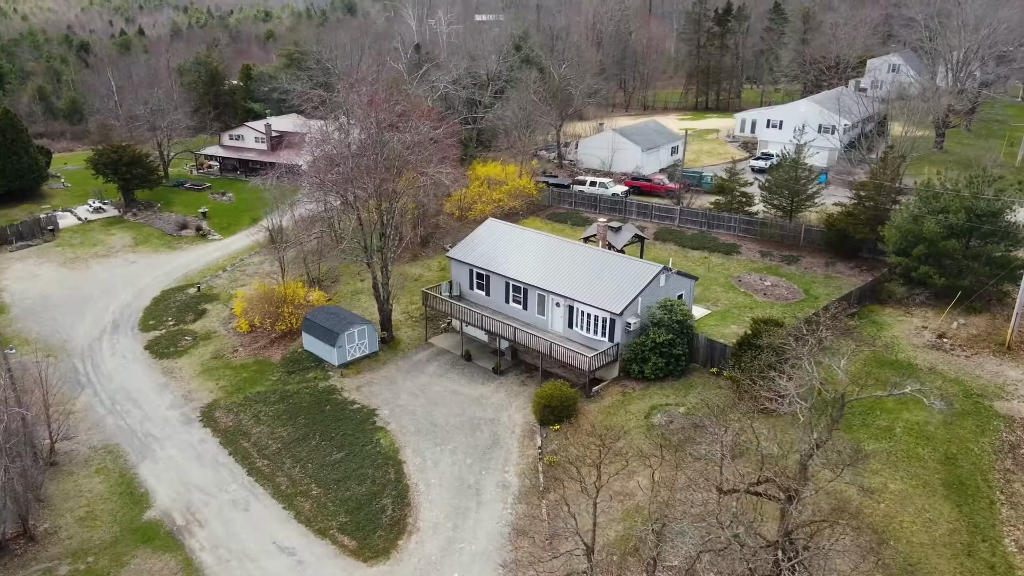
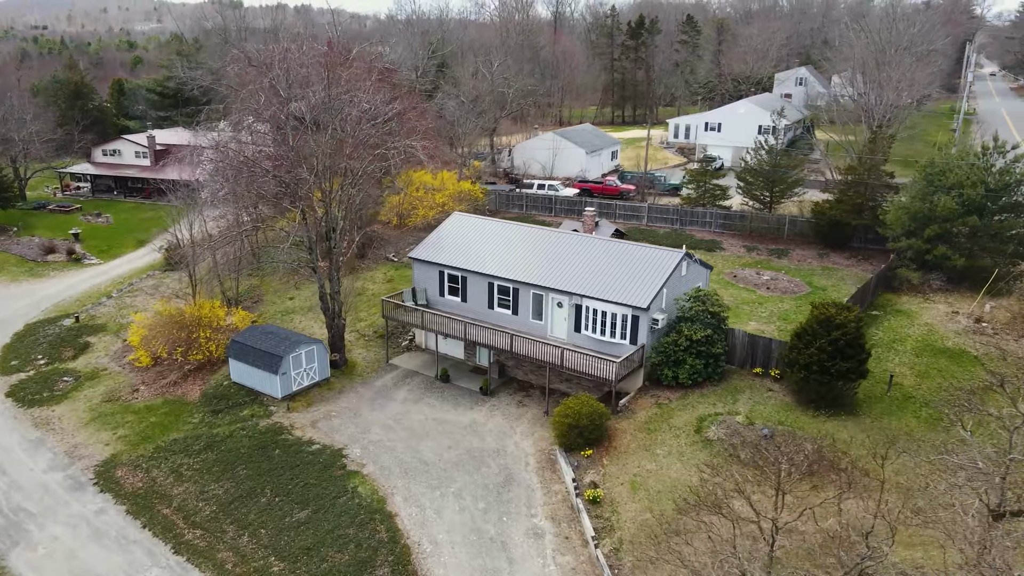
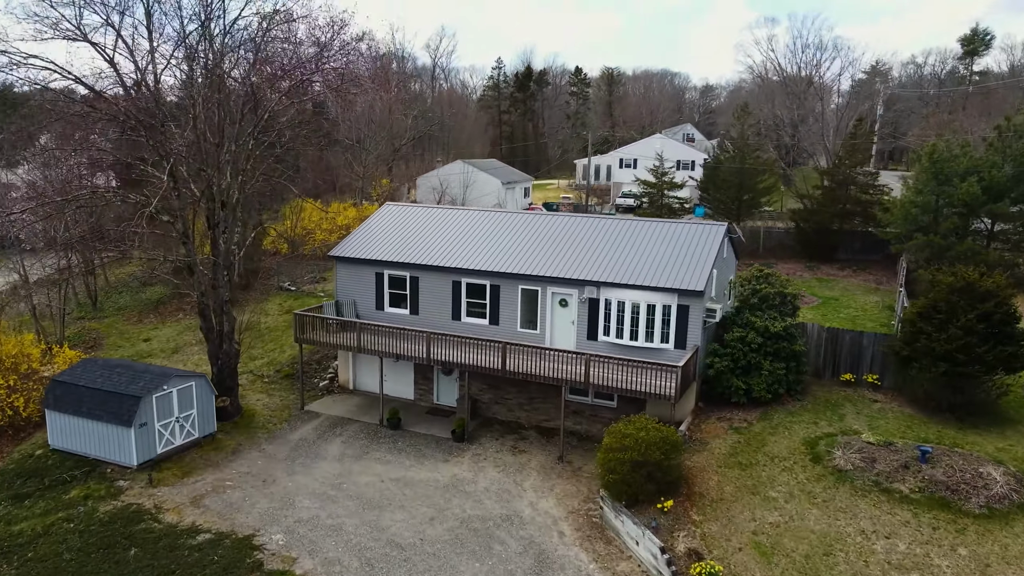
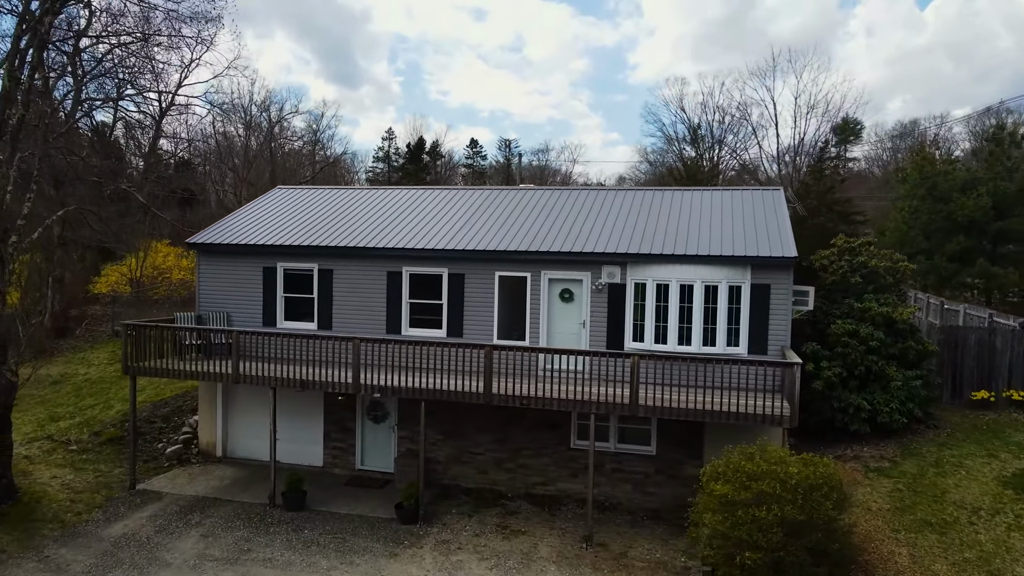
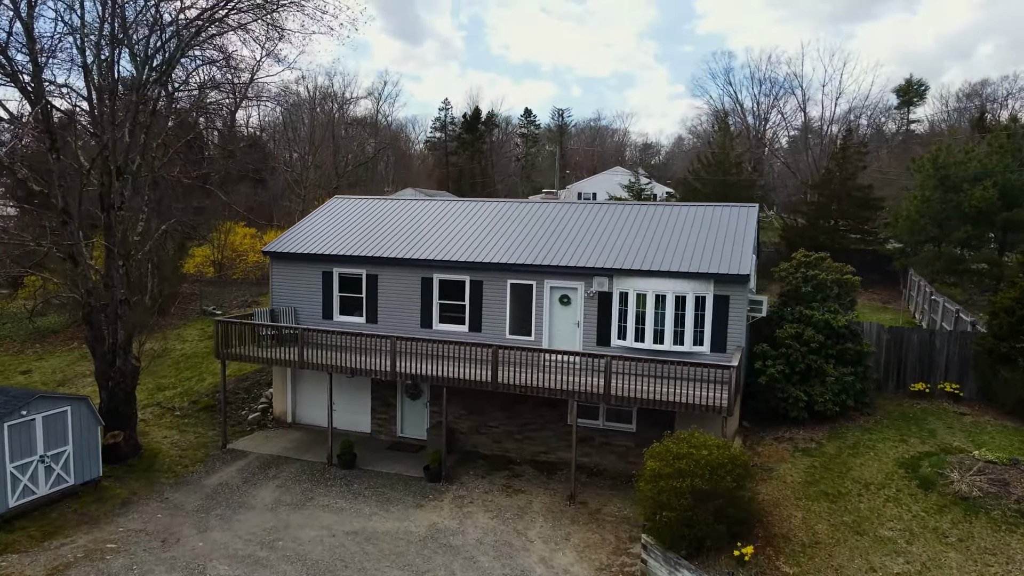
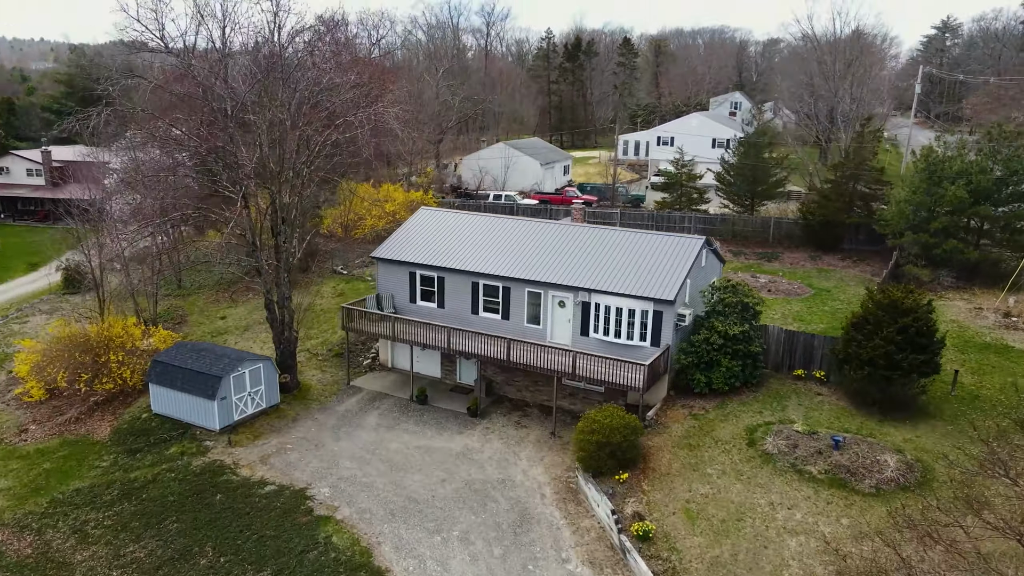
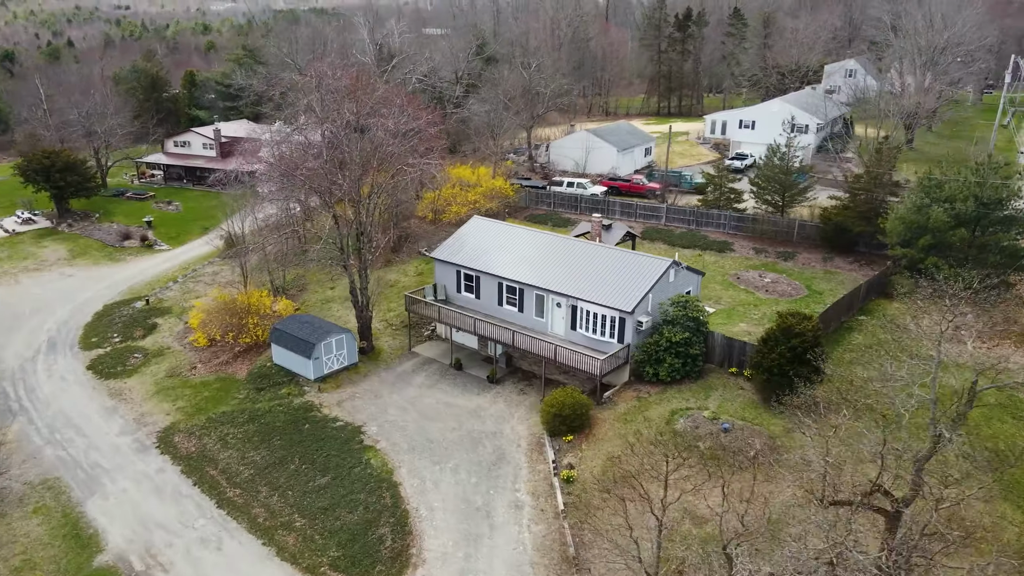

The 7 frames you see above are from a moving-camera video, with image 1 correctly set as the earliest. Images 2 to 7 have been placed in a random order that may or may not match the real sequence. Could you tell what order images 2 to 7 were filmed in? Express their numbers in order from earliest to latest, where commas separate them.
7, 2, 6, 3, 5, 4
